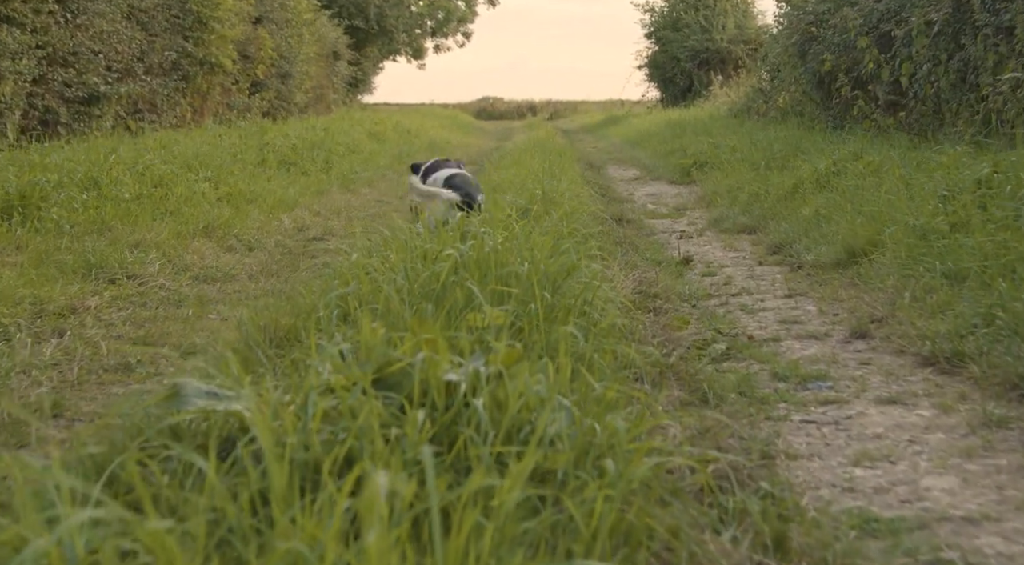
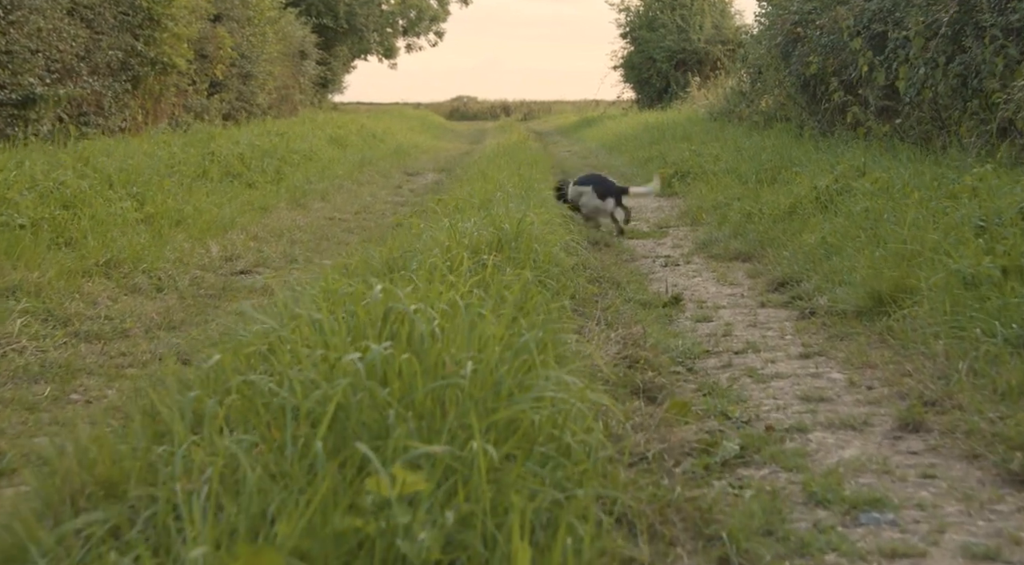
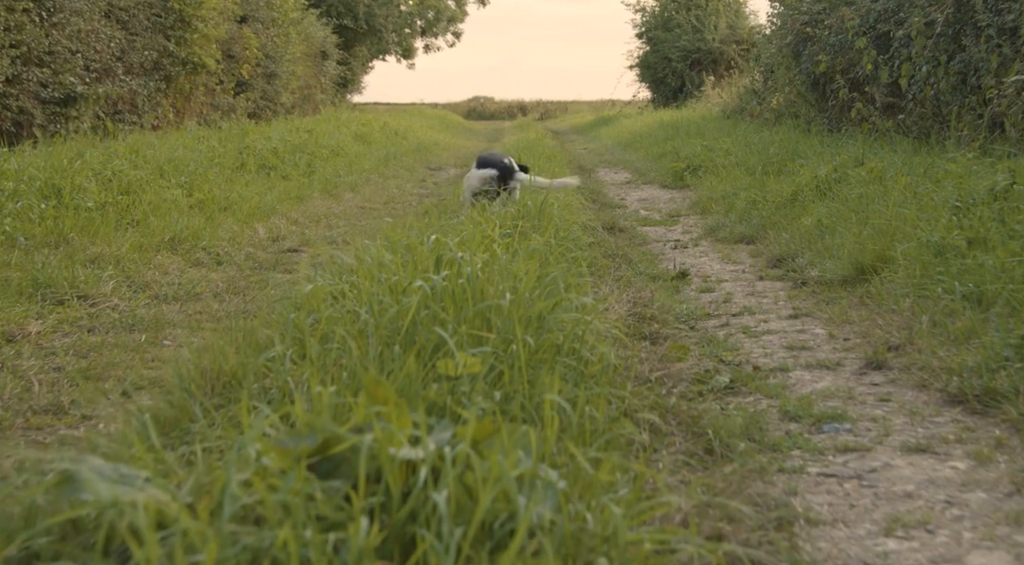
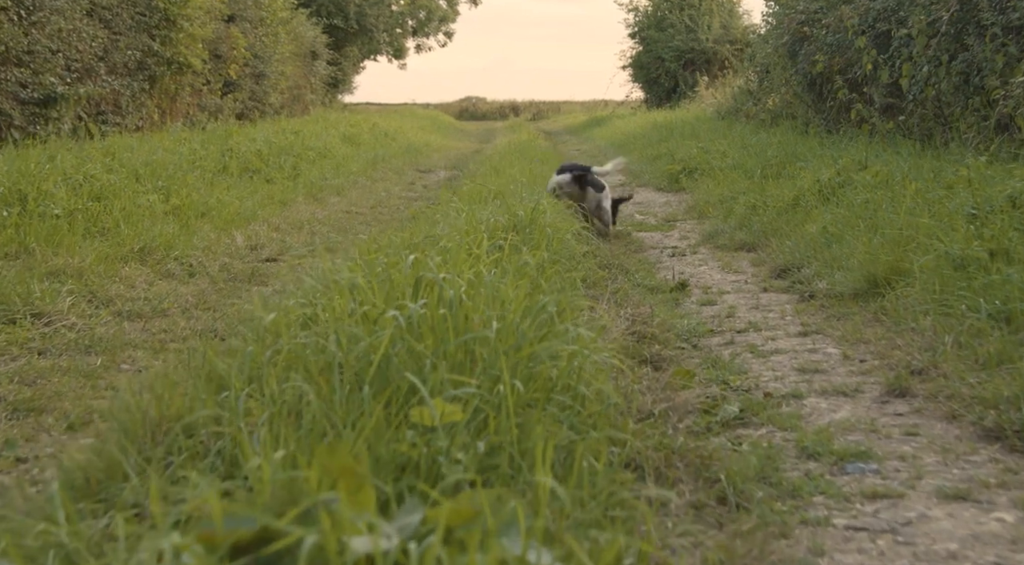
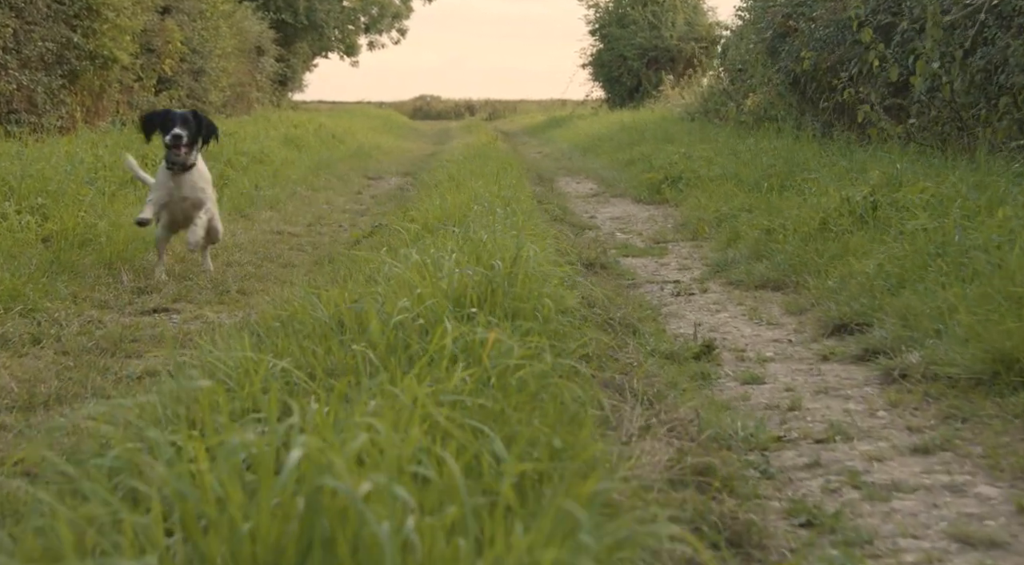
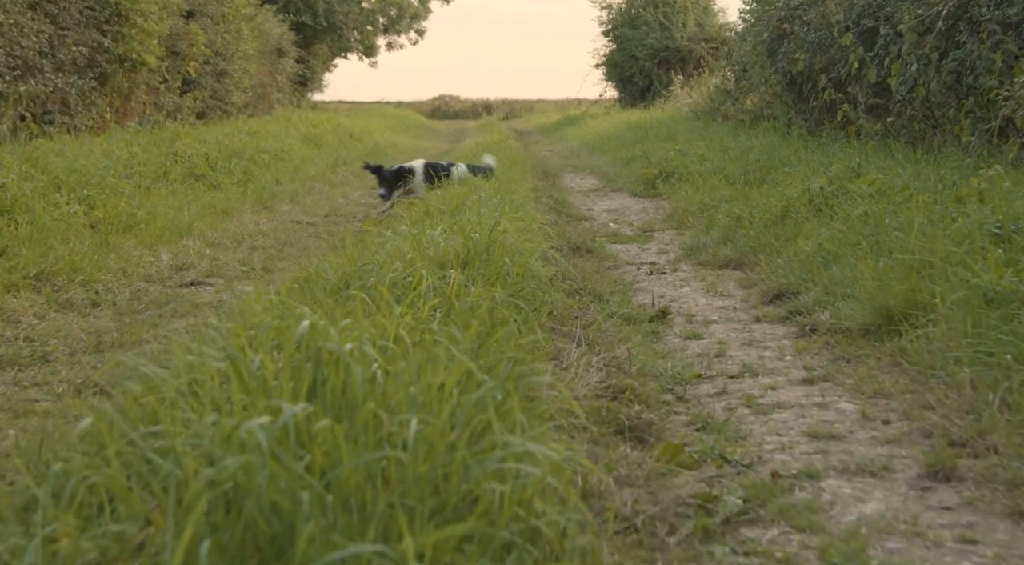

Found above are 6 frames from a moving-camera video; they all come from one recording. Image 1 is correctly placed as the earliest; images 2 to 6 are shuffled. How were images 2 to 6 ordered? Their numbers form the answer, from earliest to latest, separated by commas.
3, 4, 2, 6, 5
